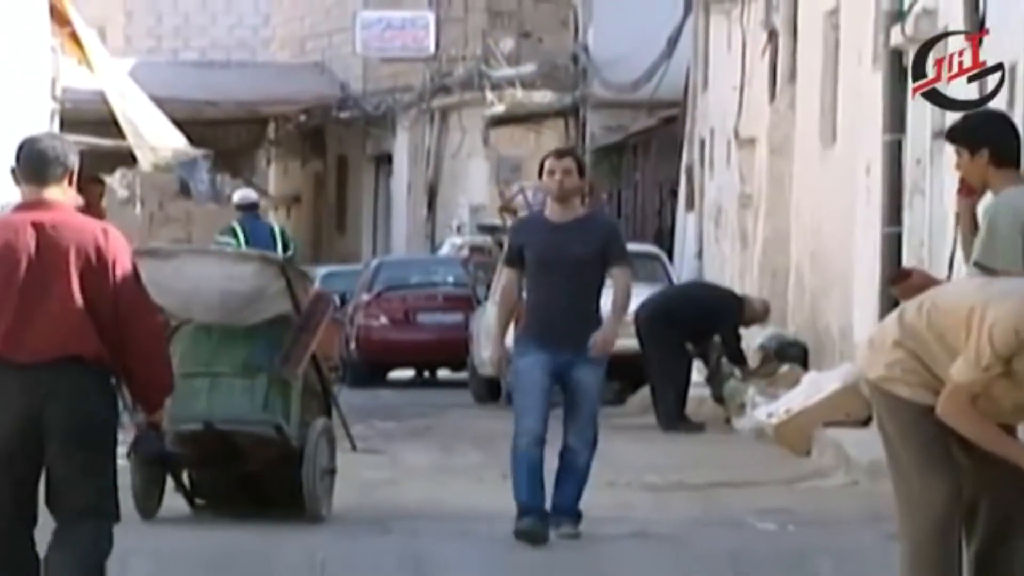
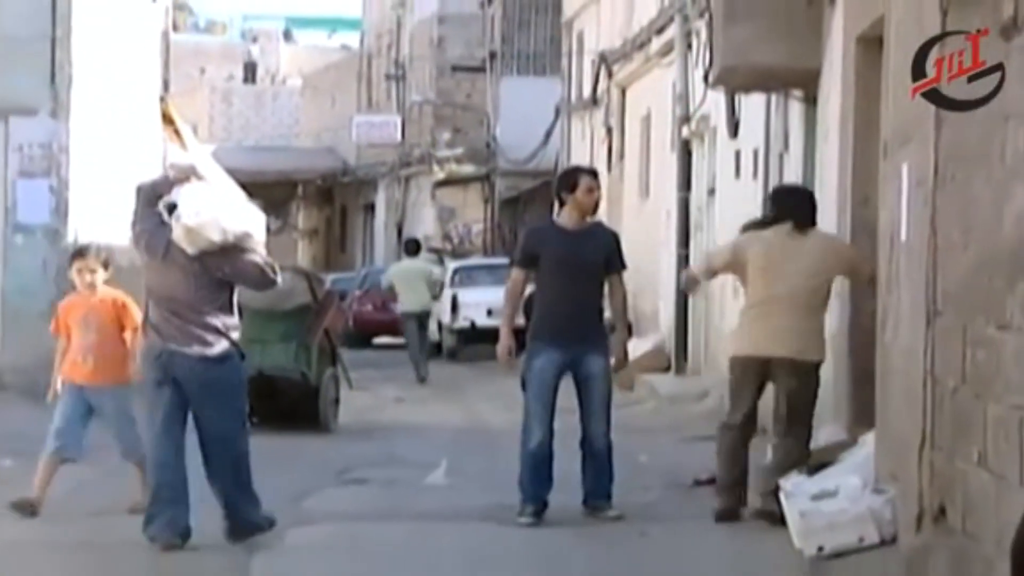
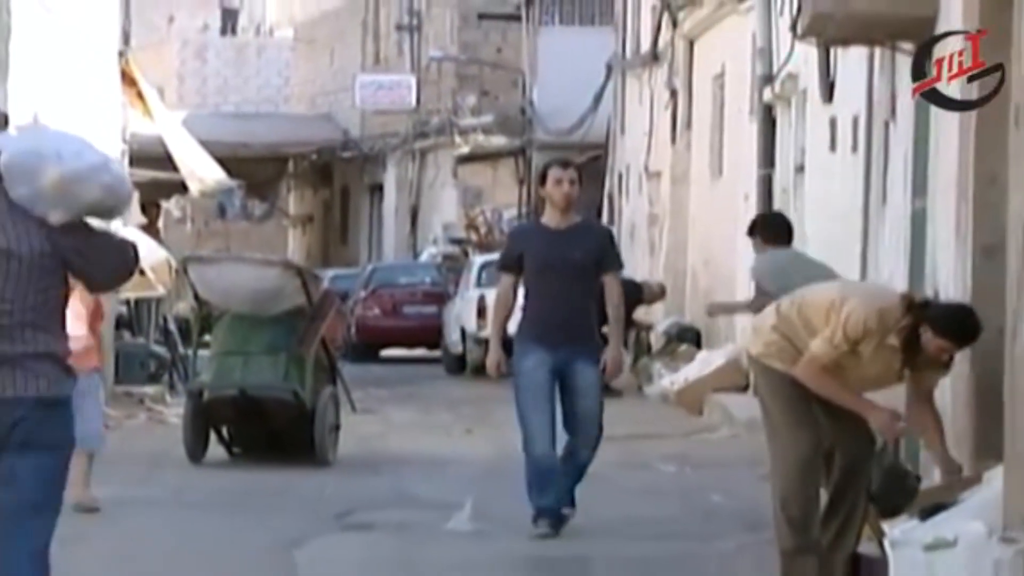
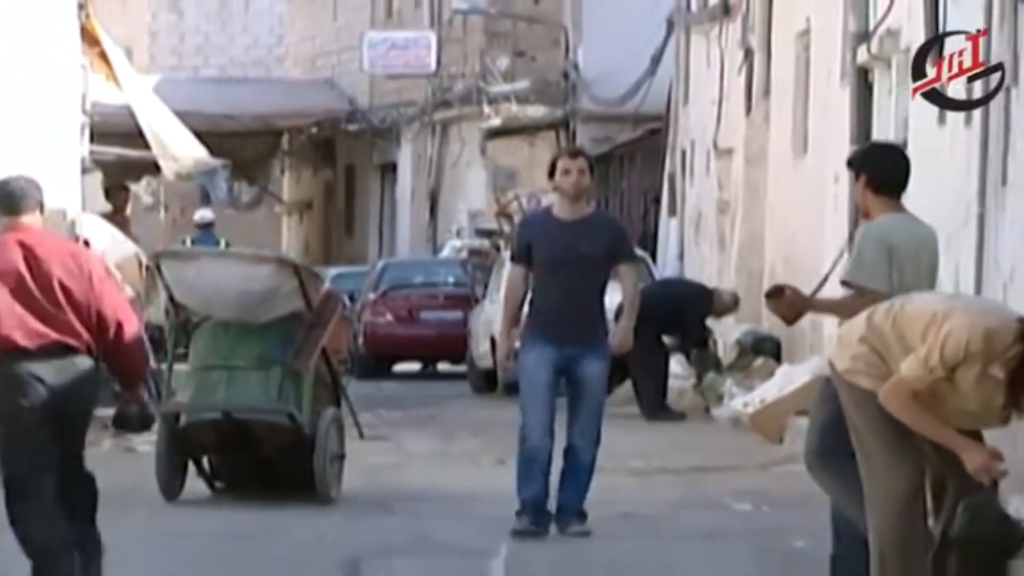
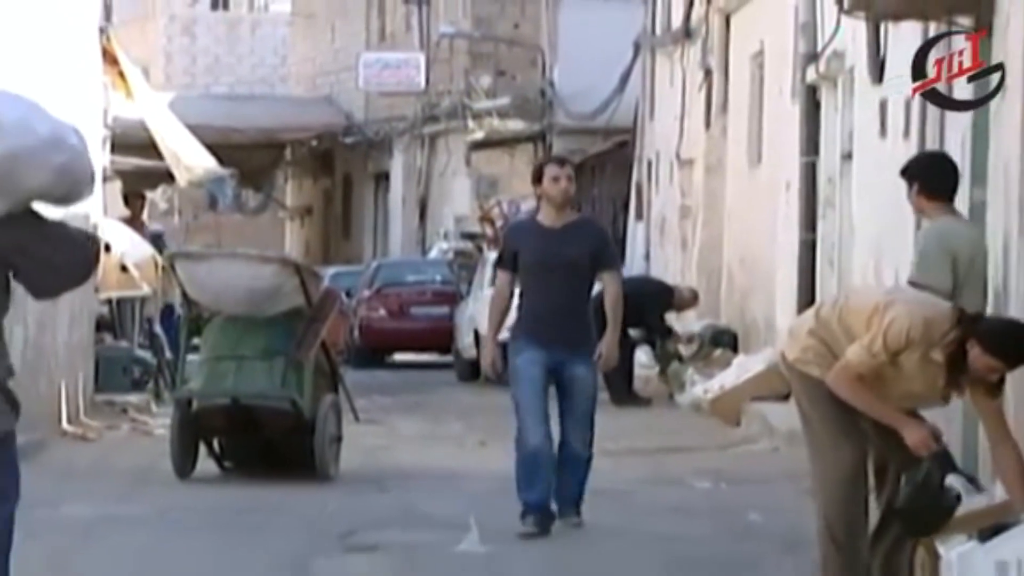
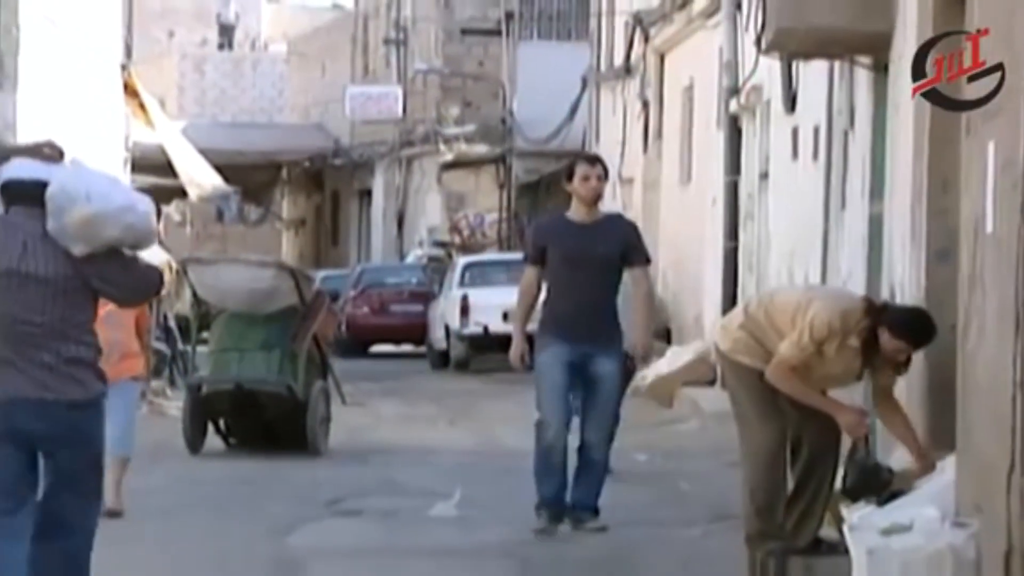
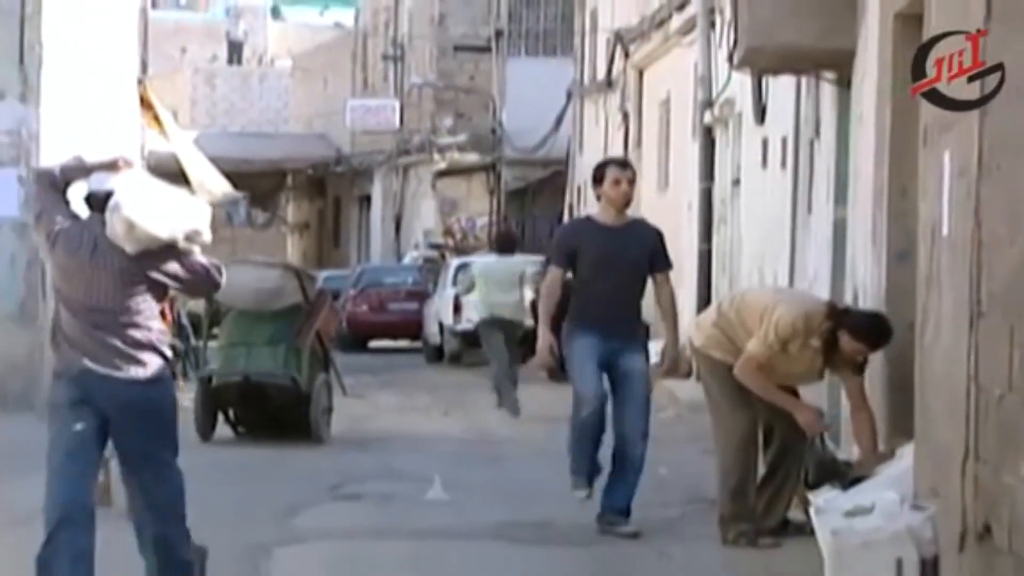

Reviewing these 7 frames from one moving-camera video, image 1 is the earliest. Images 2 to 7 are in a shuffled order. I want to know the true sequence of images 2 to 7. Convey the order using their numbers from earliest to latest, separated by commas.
4, 5, 3, 6, 7, 2
